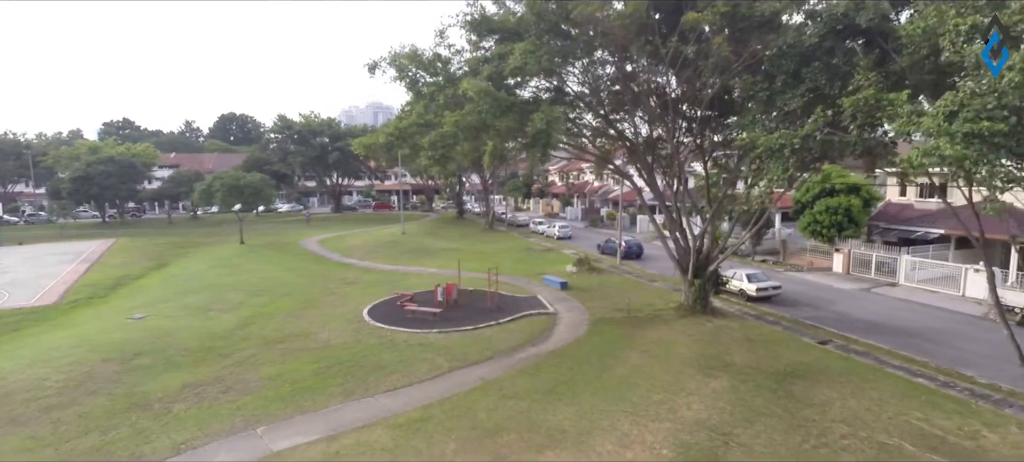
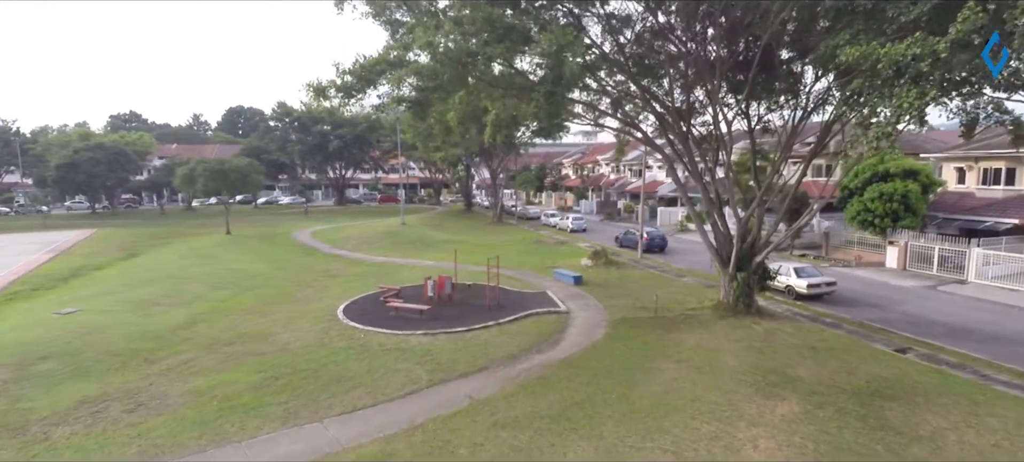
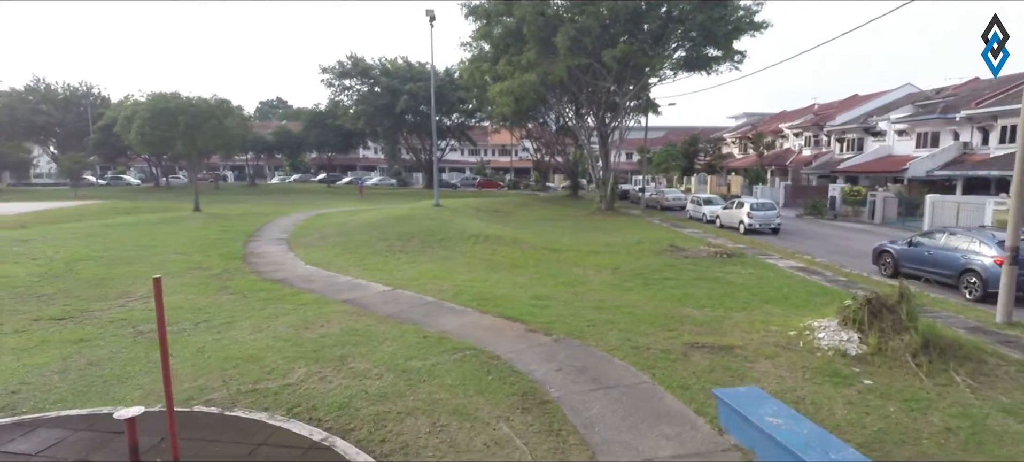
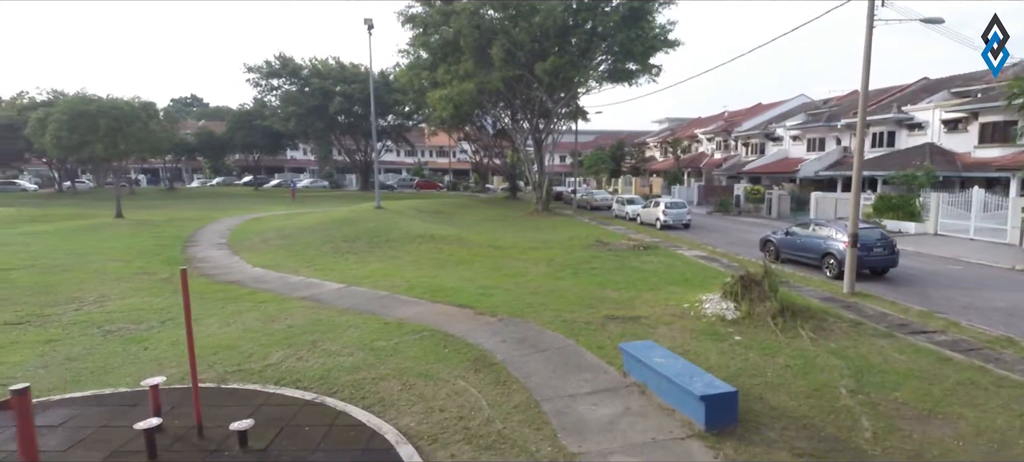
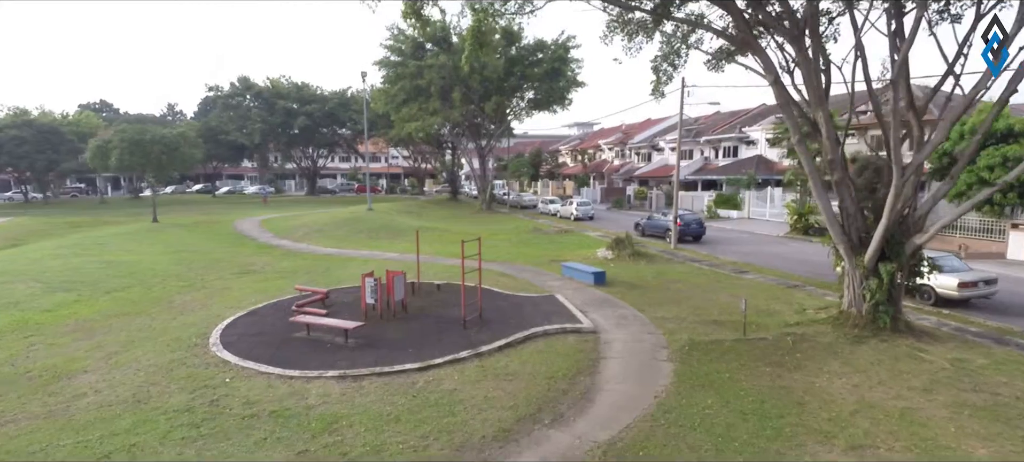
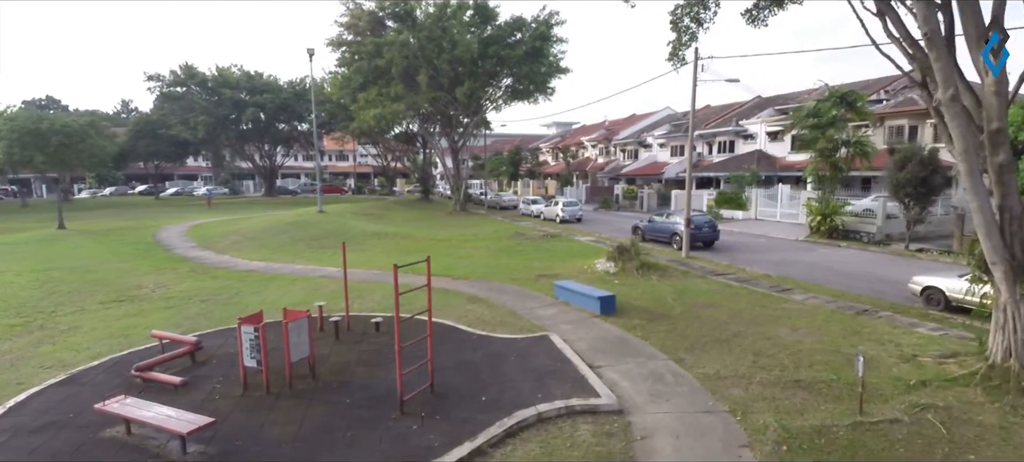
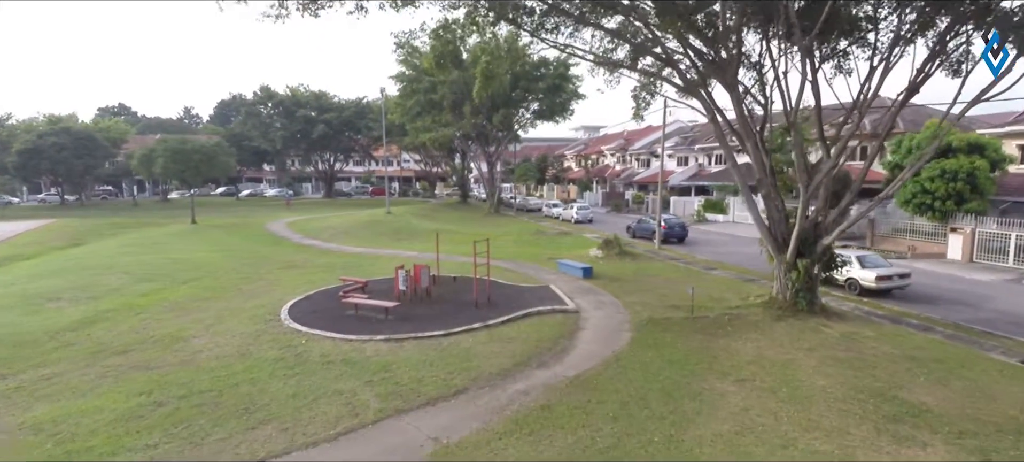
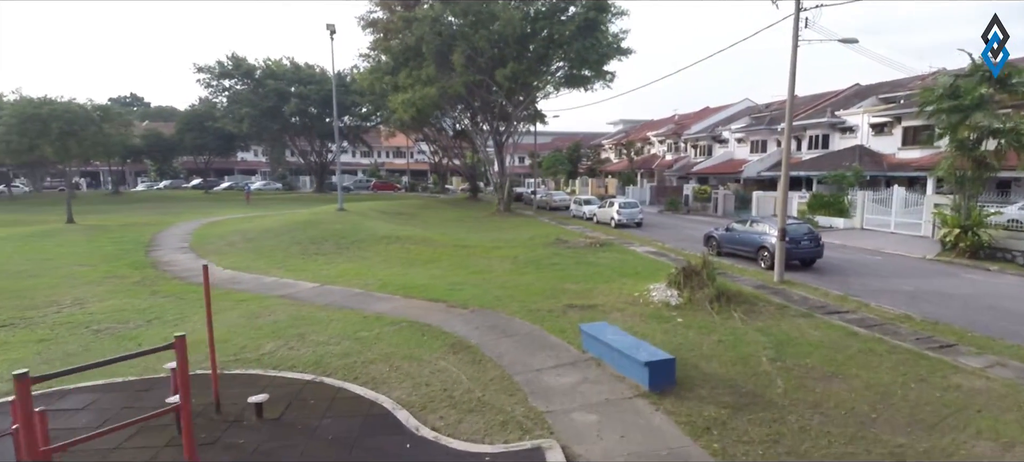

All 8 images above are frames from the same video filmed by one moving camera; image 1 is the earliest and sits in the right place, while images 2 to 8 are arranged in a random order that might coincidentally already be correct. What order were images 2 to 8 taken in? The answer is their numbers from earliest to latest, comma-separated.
2, 7, 5, 6, 8, 4, 3
